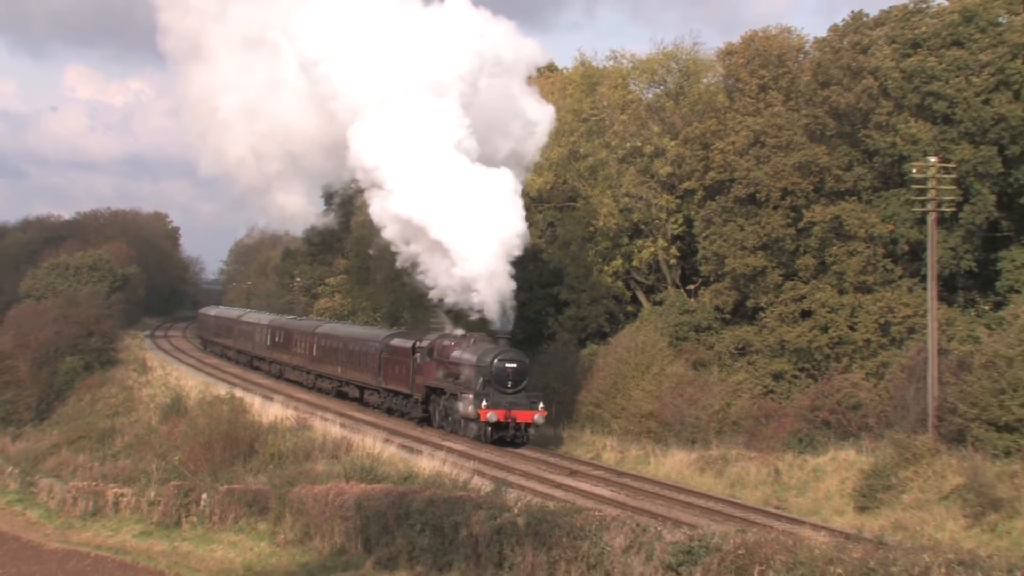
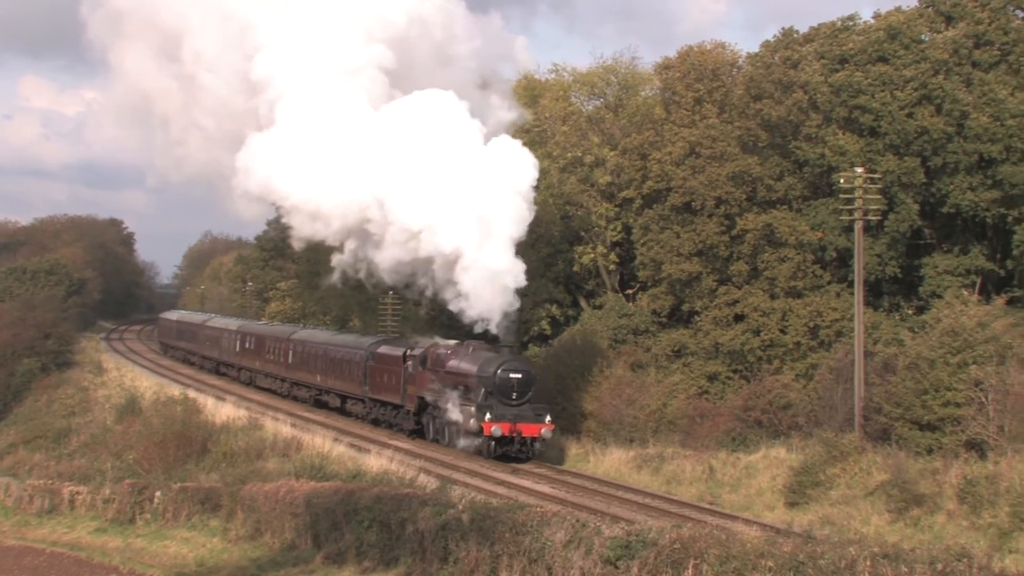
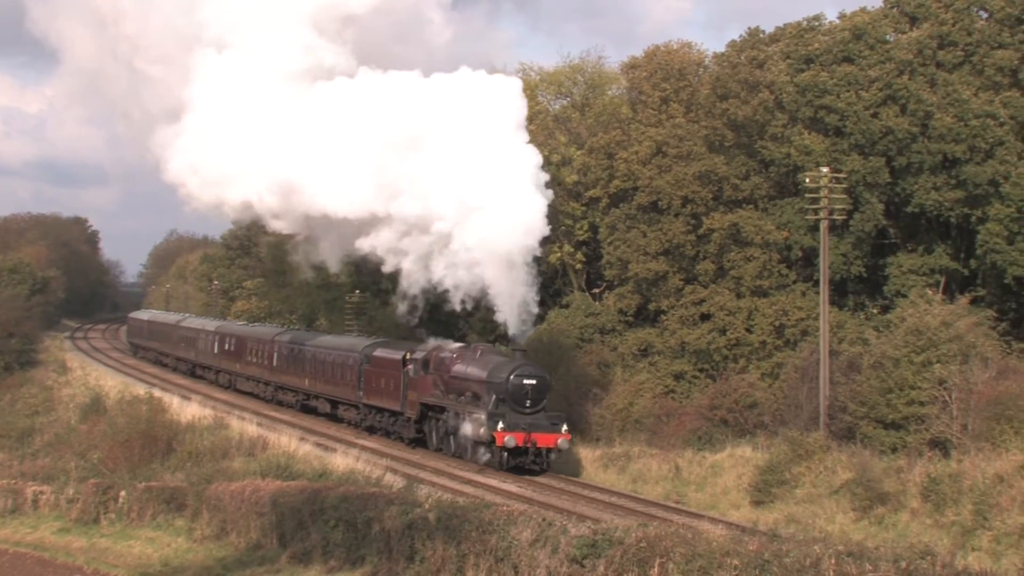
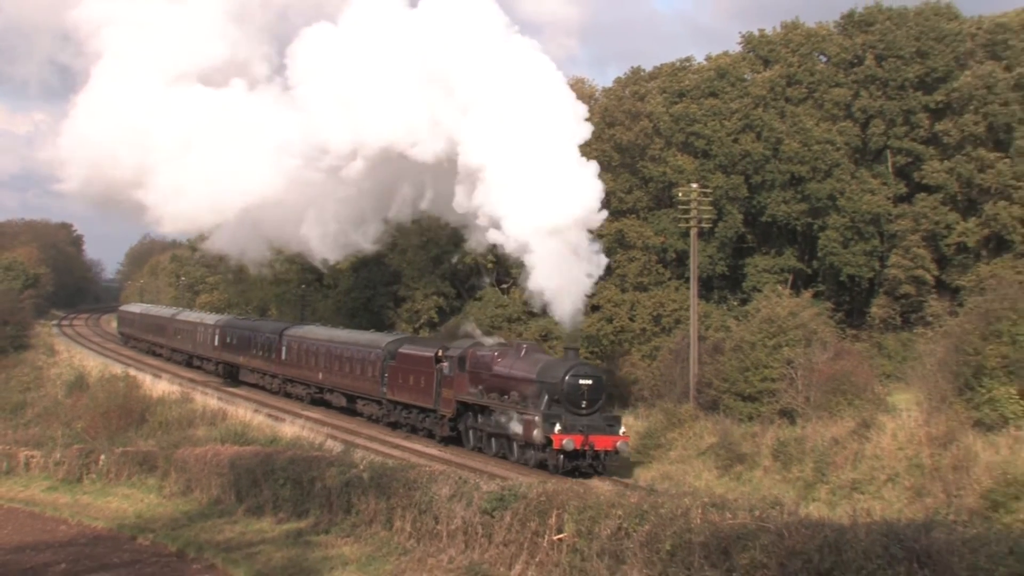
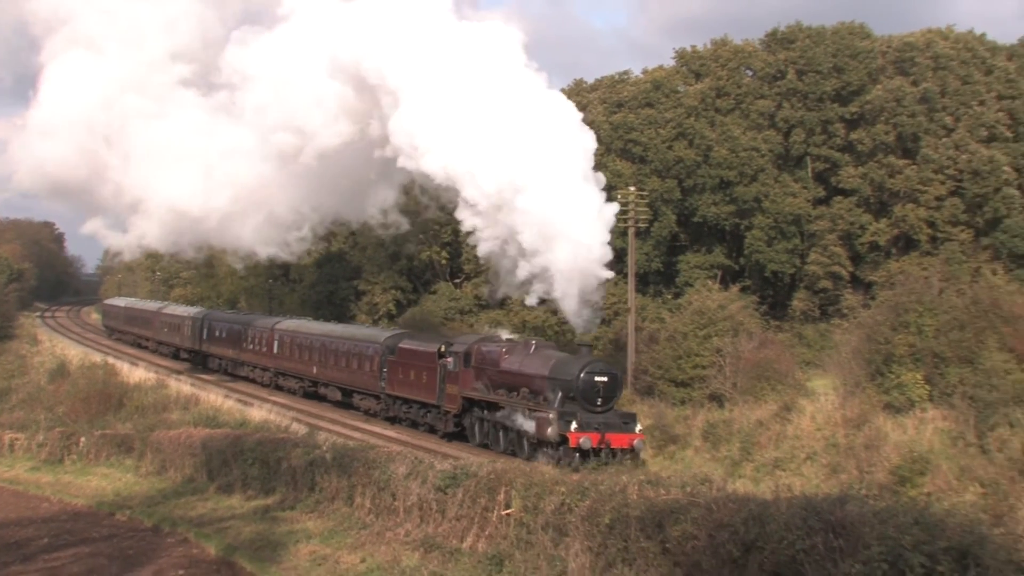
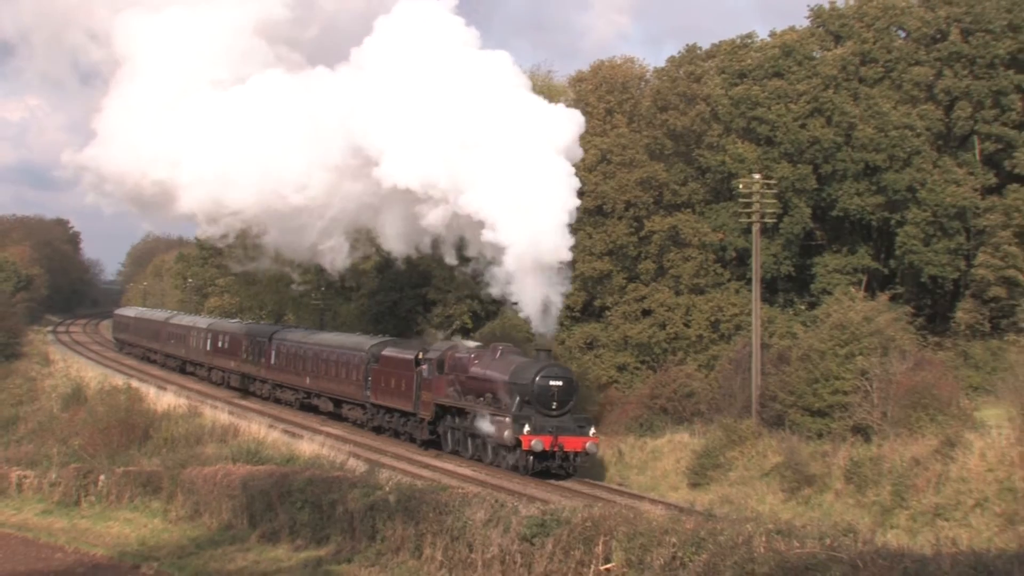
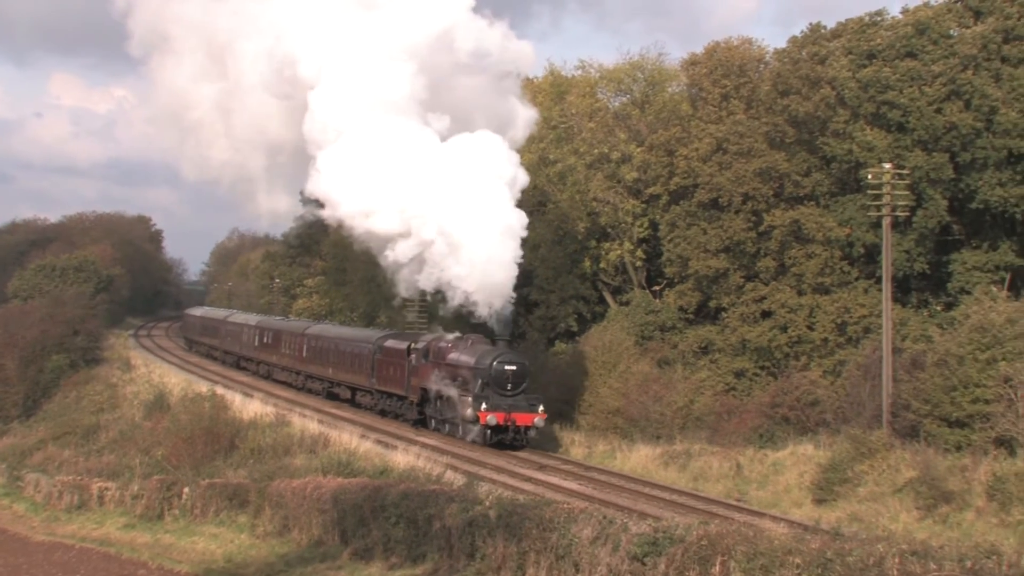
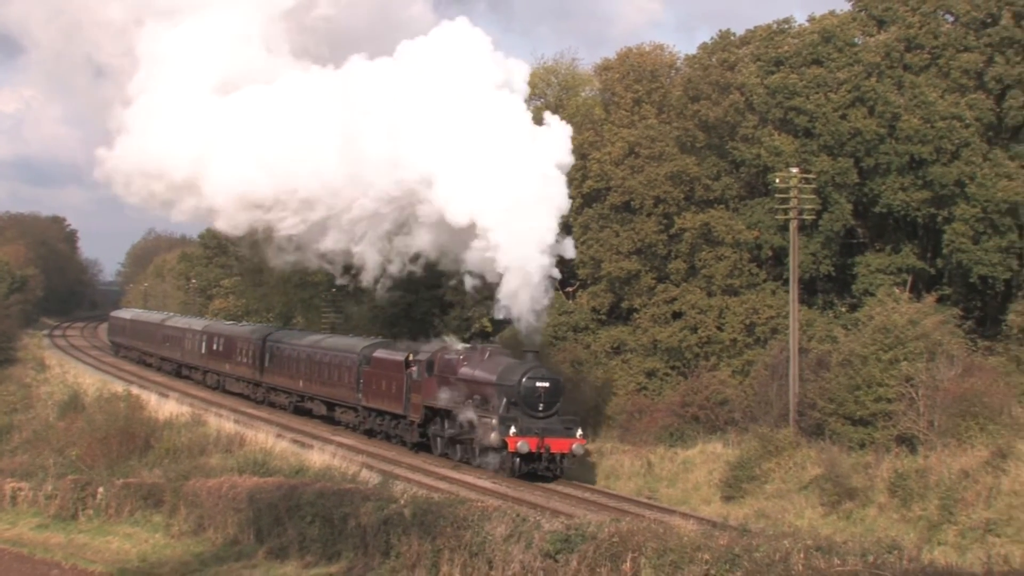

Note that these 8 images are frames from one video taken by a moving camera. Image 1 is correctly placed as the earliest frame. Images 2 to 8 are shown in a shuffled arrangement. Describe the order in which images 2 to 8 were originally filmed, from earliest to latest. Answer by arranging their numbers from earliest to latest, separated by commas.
7, 2, 3, 8, 6, 4, 5
